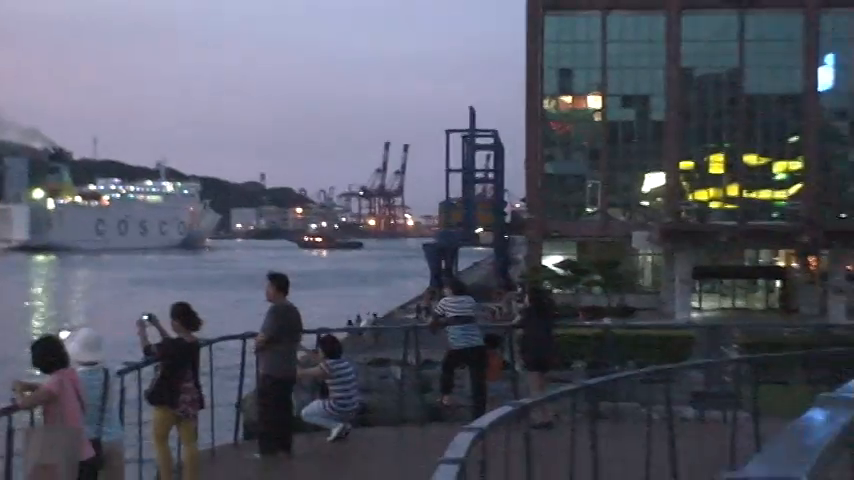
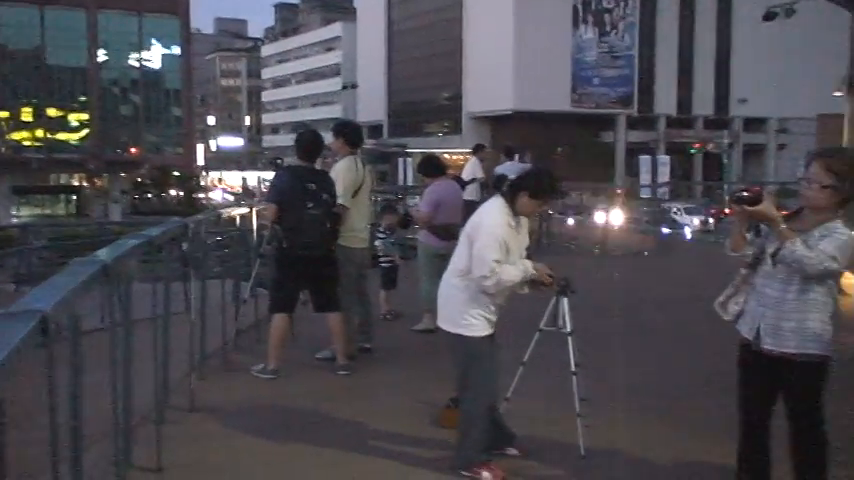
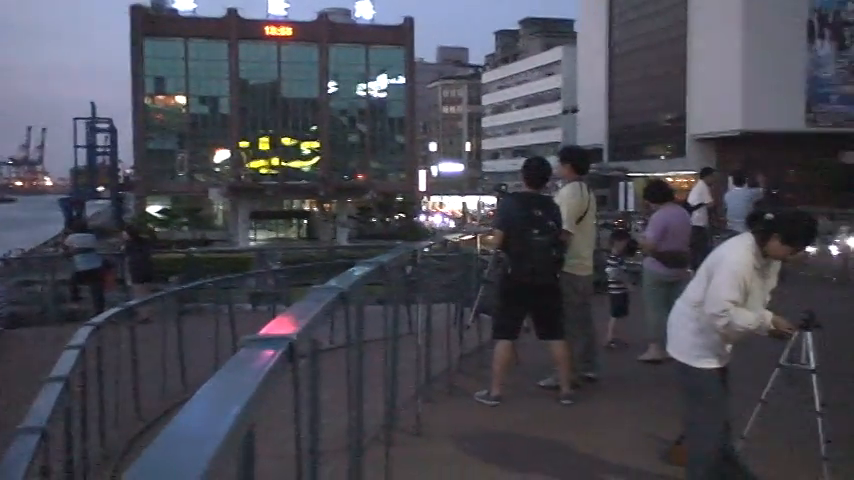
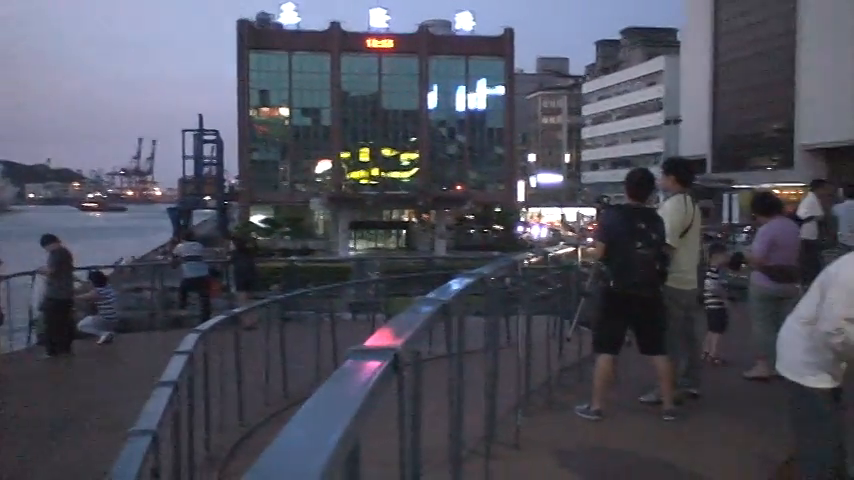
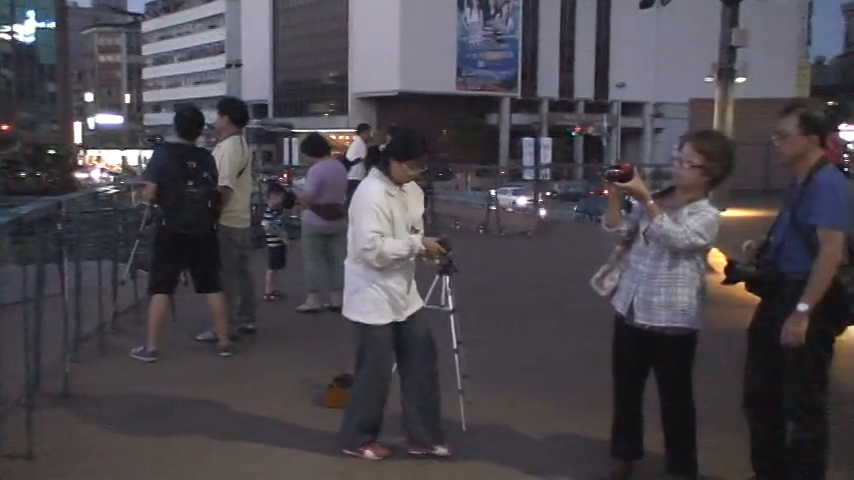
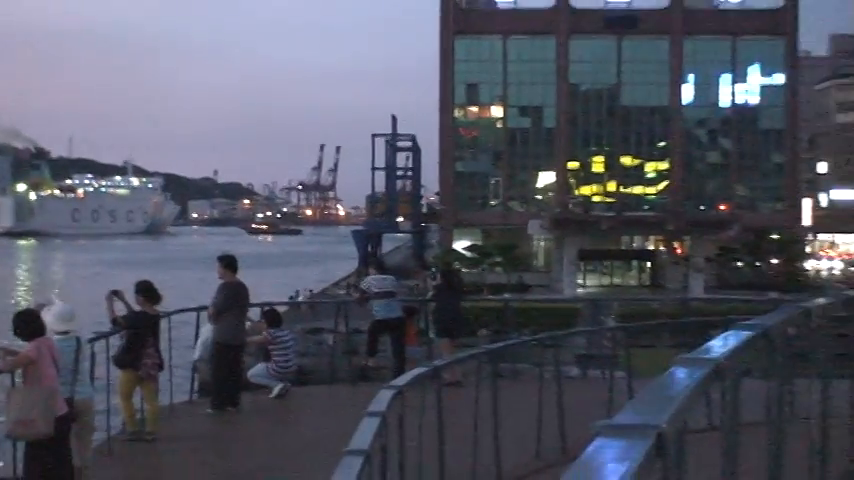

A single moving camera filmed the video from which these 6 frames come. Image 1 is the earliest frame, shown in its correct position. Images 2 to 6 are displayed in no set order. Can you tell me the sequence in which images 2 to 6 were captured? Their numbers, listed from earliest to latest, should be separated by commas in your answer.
6, 4, 3, 2, 5
